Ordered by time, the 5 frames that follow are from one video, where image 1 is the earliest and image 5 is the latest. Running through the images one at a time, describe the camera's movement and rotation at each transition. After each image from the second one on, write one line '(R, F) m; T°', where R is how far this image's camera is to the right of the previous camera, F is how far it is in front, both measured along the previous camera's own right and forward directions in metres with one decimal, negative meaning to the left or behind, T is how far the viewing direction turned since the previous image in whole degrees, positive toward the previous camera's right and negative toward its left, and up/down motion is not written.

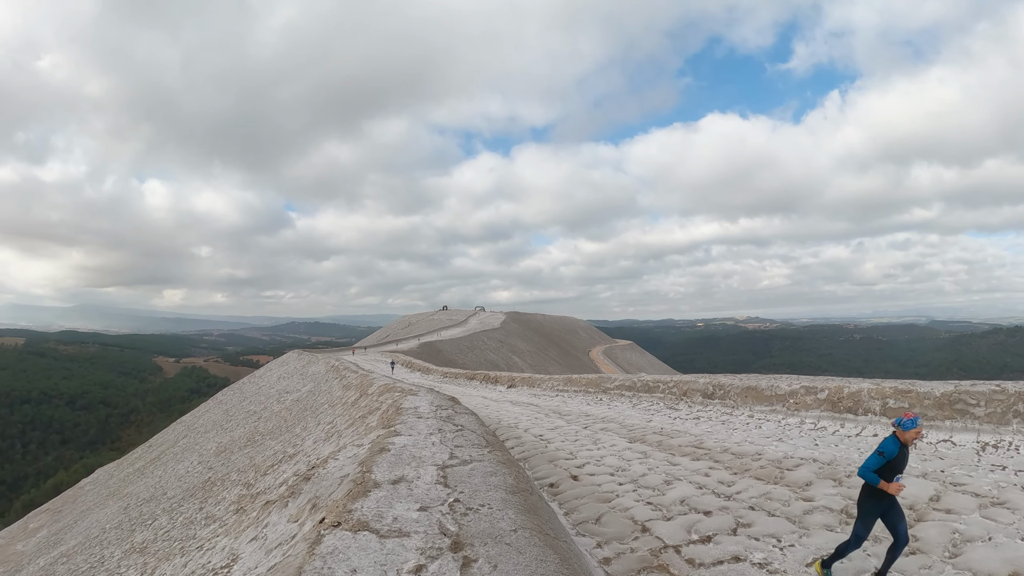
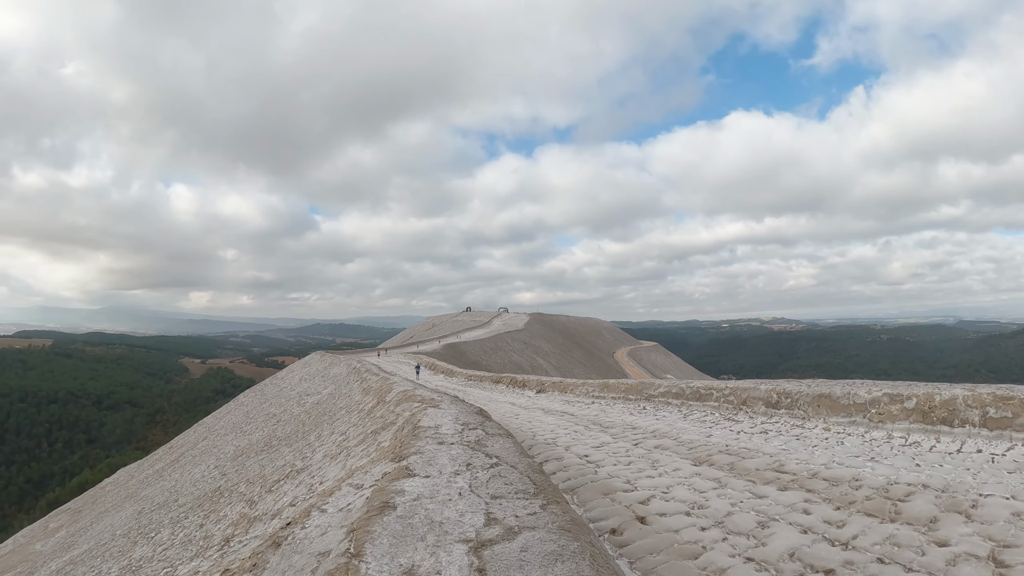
(-0.2, +1.2) m; -3°
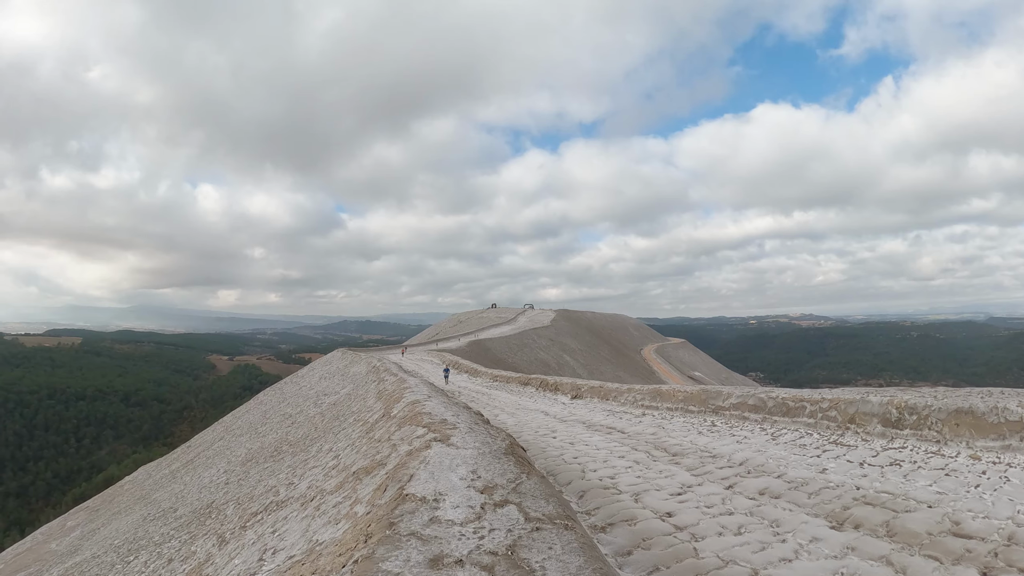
(-0.2, +1.9) m; -3°
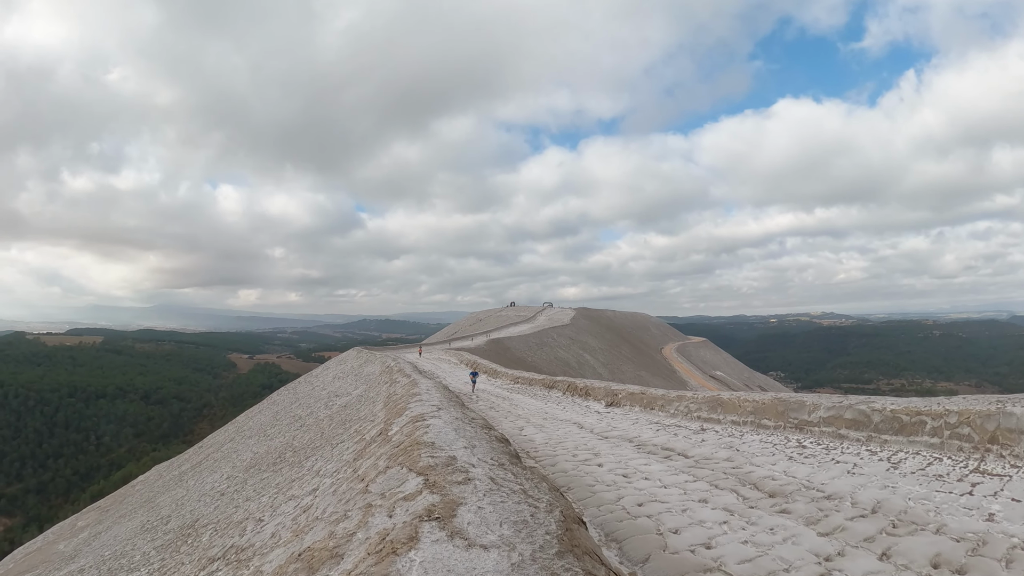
(-0.2, +1.7) m; -2°
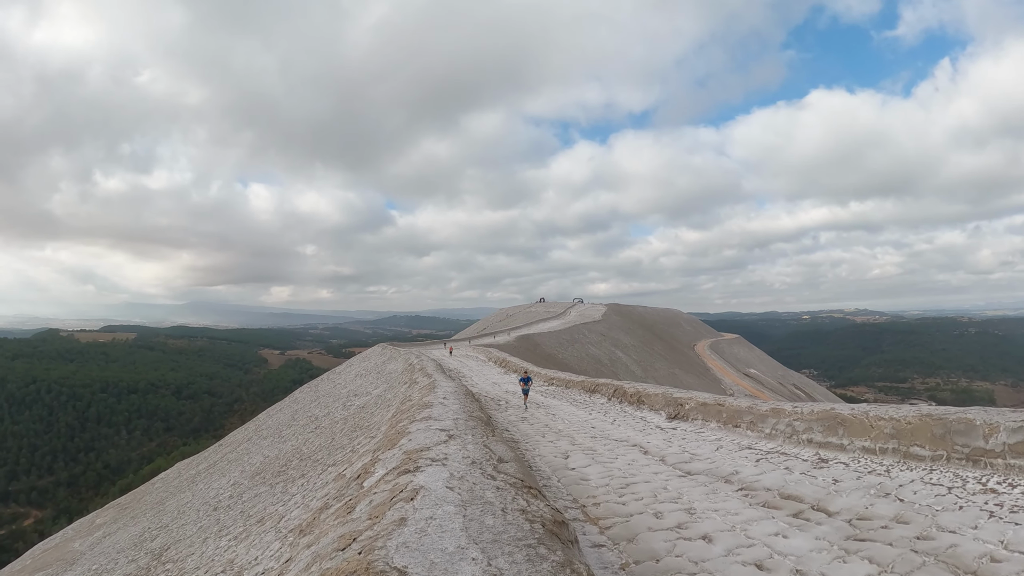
(-0.1, +2.0) m; -3°
